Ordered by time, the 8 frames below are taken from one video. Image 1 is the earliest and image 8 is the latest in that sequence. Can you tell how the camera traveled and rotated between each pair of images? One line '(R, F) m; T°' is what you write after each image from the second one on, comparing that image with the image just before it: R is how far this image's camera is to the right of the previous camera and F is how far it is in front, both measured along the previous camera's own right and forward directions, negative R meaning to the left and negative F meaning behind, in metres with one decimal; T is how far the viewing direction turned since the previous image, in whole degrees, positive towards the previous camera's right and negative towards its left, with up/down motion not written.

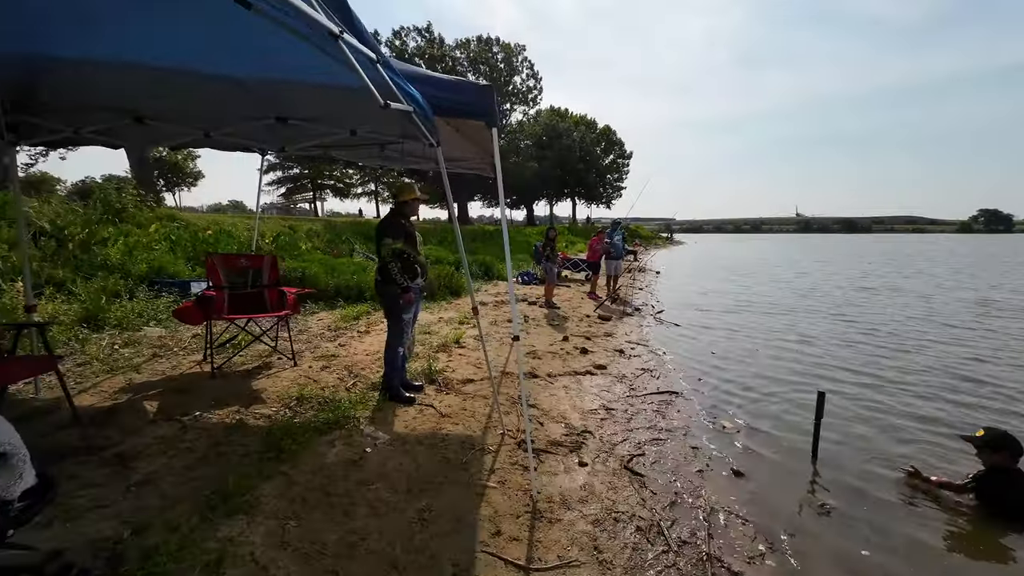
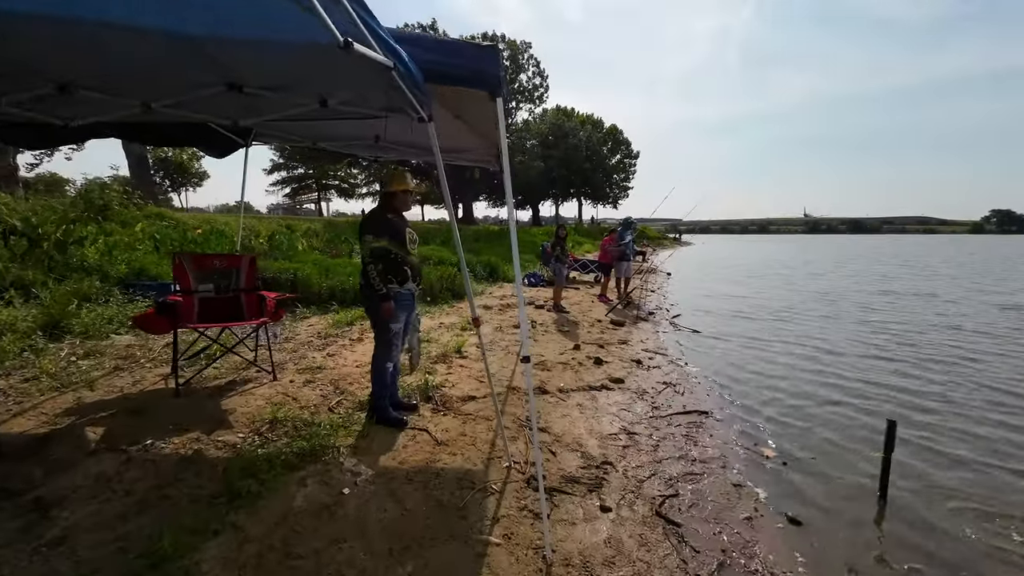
(0.0, +0.7) m; -1°
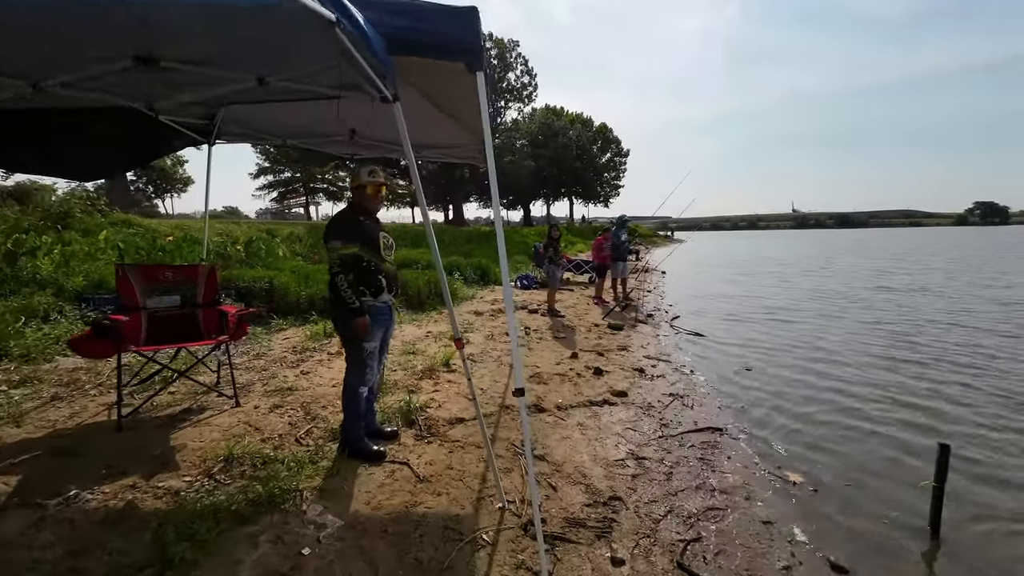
(0.0, +0.5) m; +1°
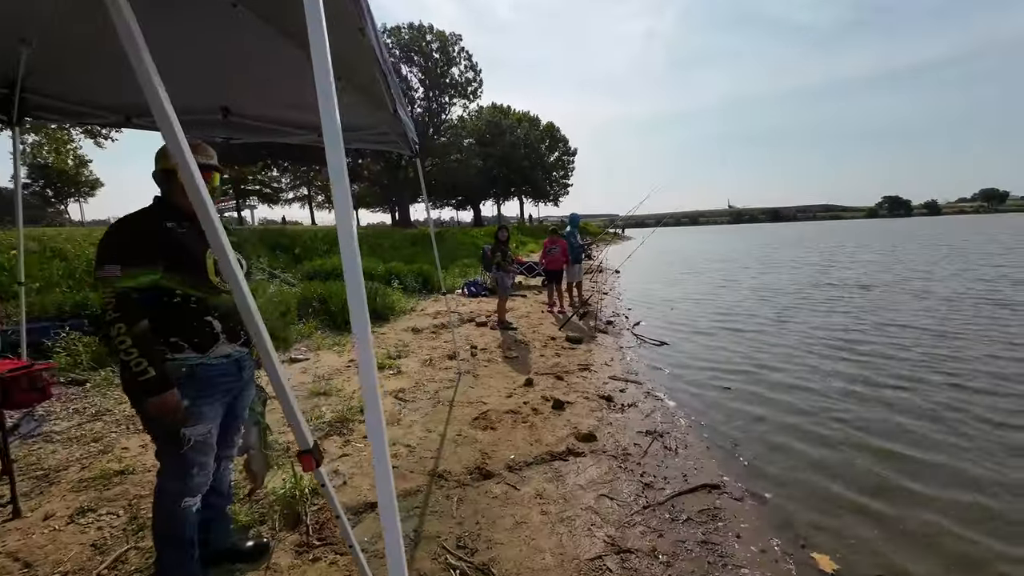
(+0.2, +1.3) m; +6°
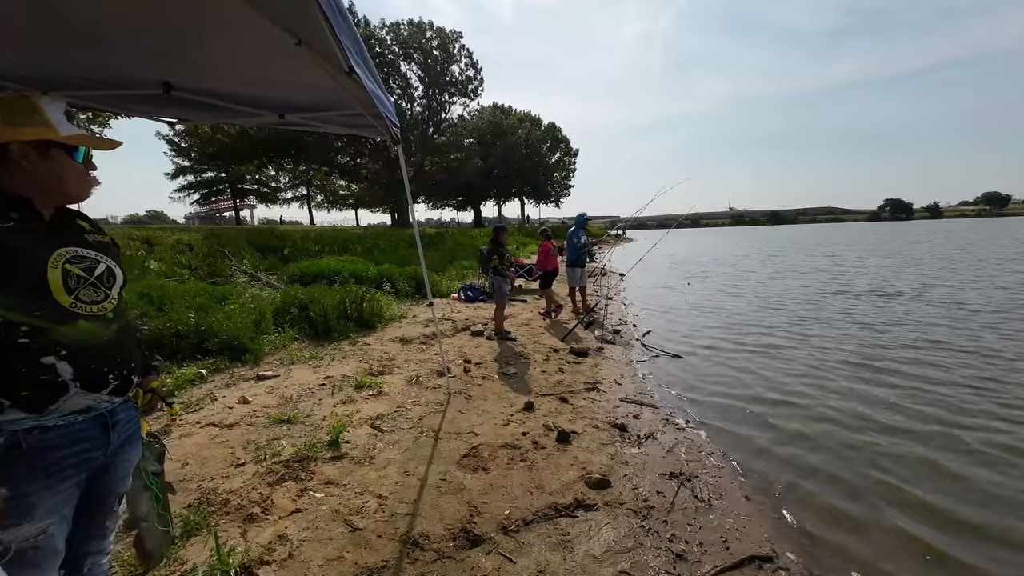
(0.0, +0.8) m; 0°
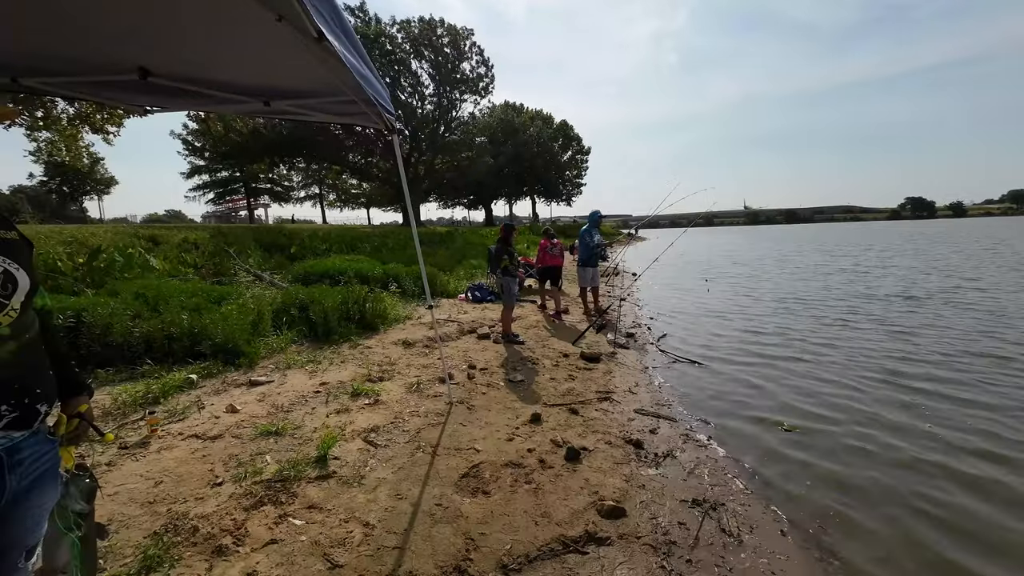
(+0.1, +0.4) m; -1°
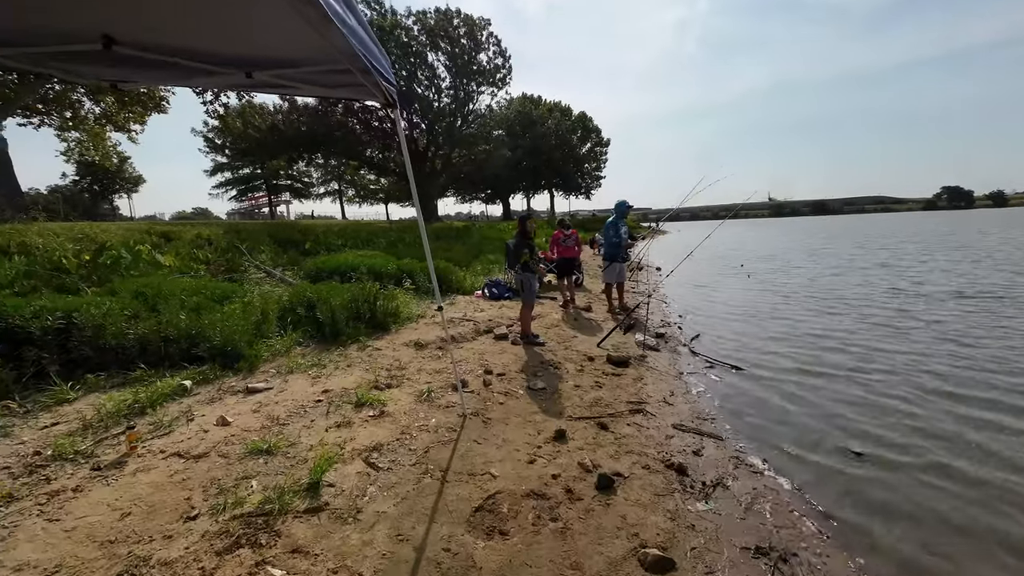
(0.0, +0.6) m; -2°
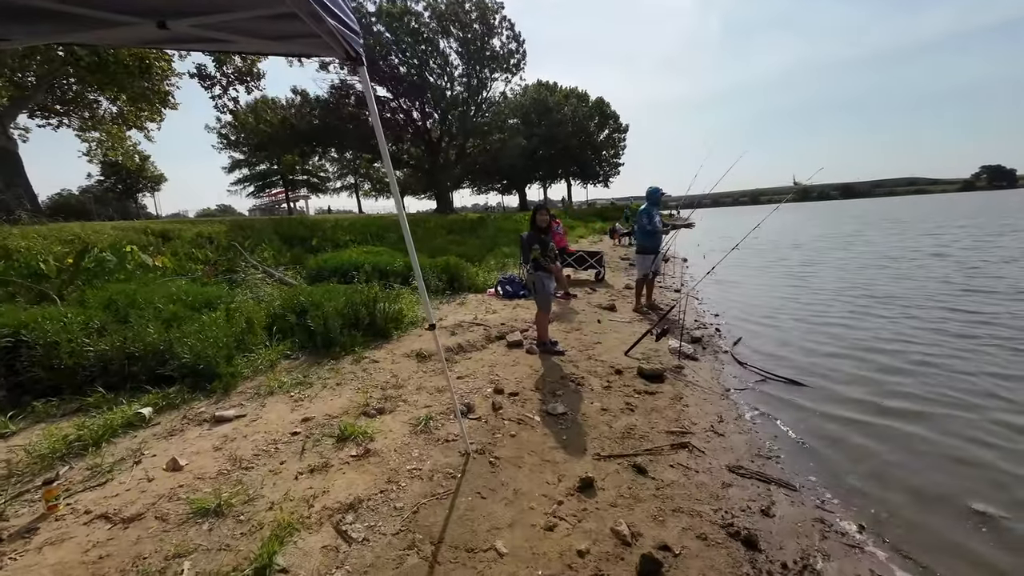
(+0.1, +0.9) m; -2°
